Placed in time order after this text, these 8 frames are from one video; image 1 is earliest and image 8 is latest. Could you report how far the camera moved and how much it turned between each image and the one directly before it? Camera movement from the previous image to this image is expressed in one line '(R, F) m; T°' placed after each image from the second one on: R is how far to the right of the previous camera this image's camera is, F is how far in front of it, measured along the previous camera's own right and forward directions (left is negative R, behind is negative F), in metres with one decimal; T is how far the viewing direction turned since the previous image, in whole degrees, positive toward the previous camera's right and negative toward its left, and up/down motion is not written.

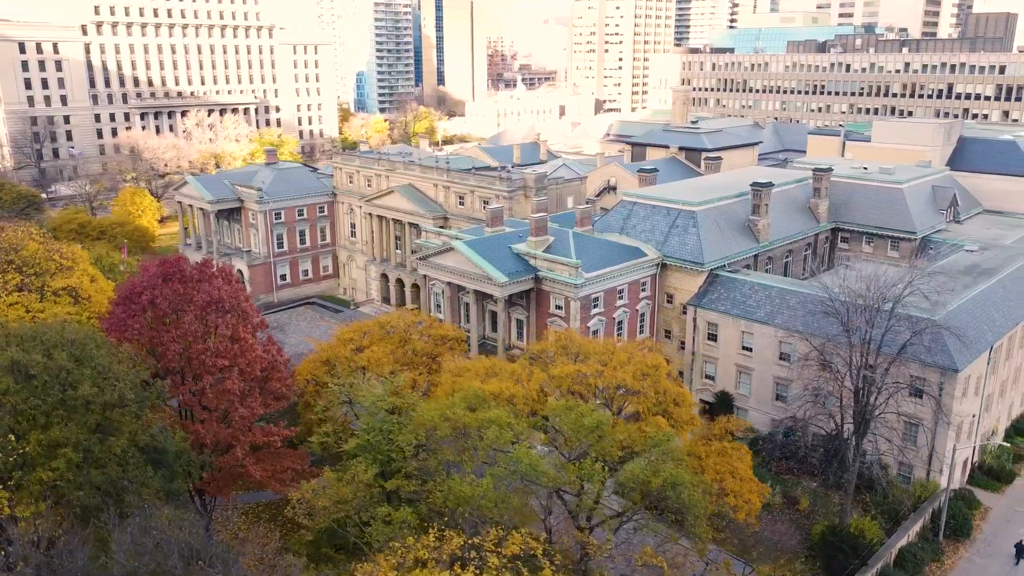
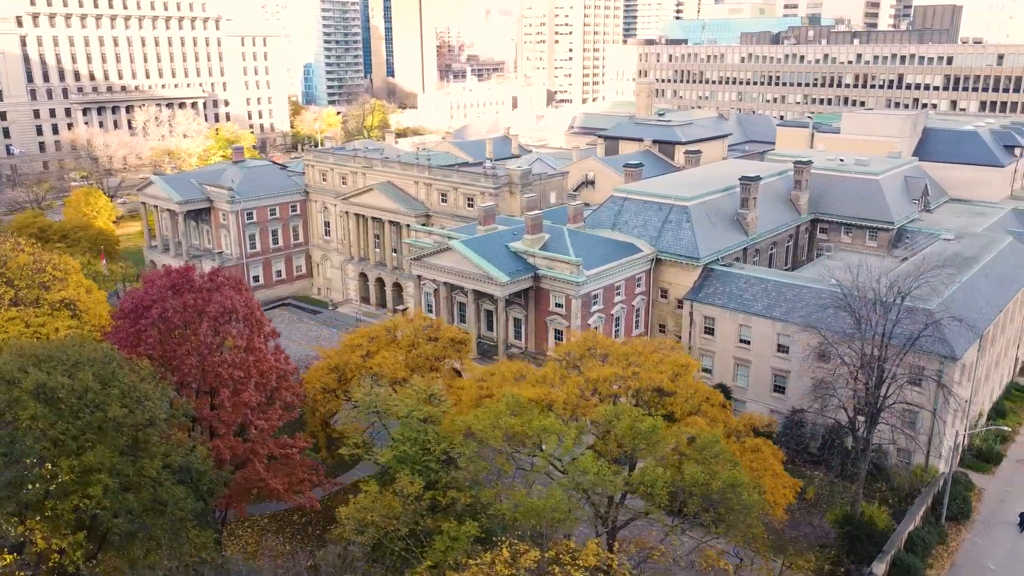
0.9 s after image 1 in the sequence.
(-3.4, +0.5) m; +4°
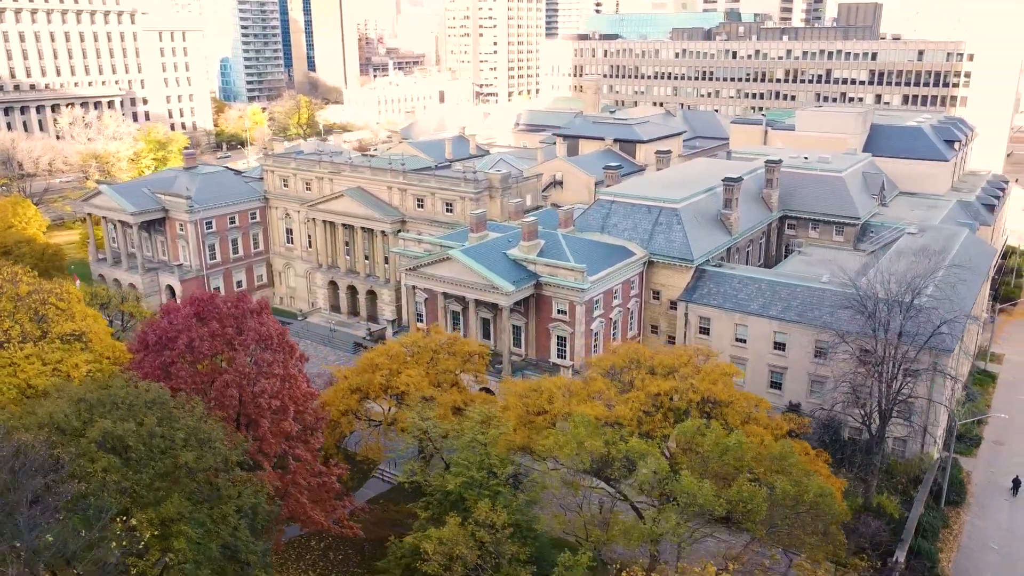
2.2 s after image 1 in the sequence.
(-5.5, +0.6) m; +6°
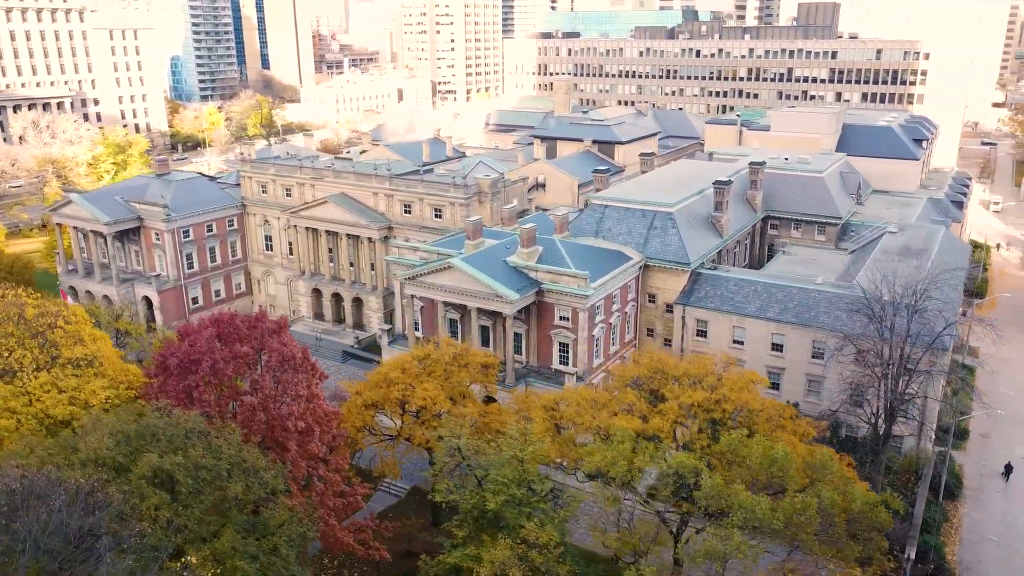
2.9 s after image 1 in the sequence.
(-3.1, +0.3) m; +3°
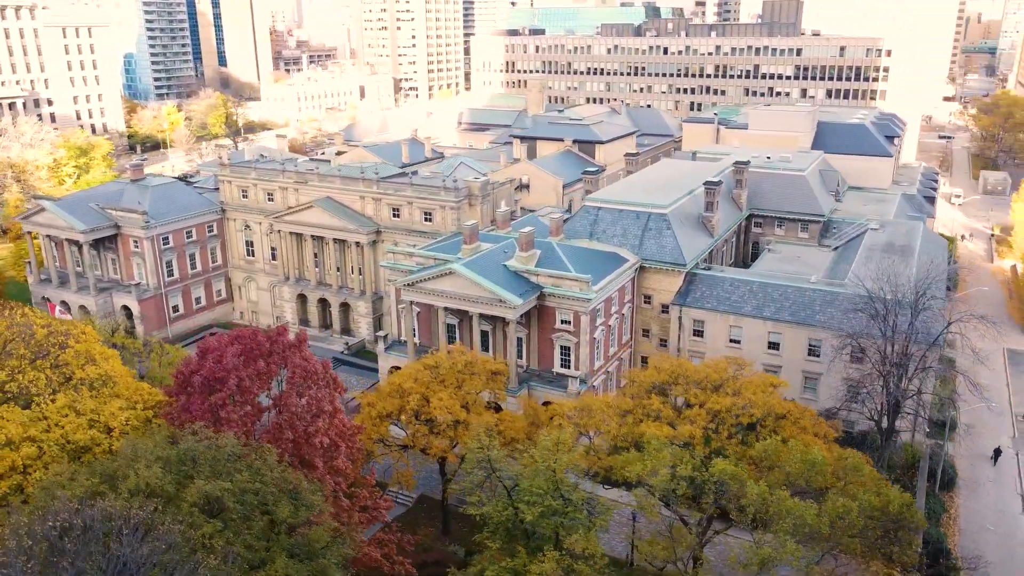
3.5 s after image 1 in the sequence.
(-2.8, +0.2) m; +3°
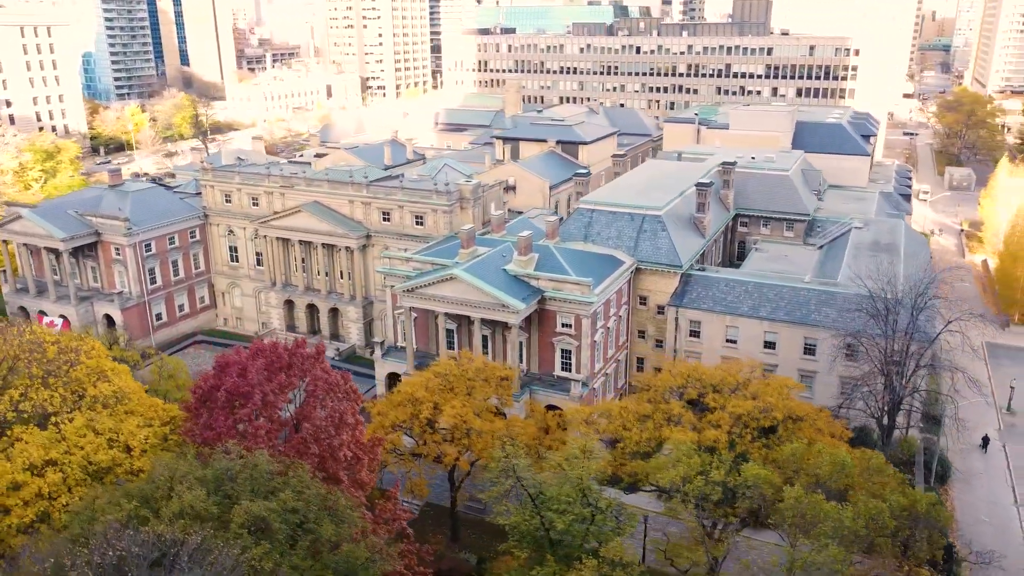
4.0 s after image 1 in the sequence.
(-2.4, +0.1) m; +3°
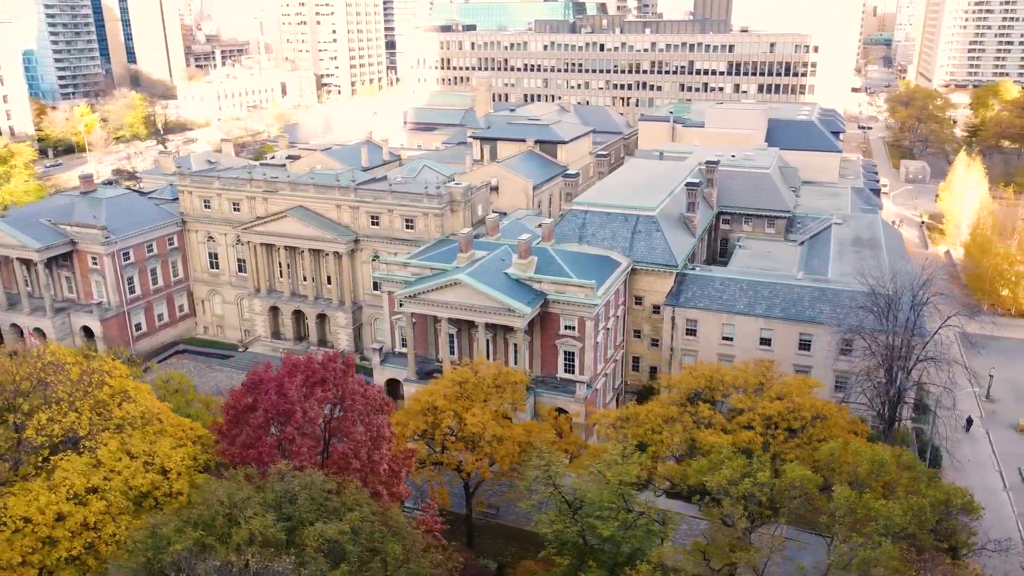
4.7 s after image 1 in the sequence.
(-3.3, +0.1) m; +3°
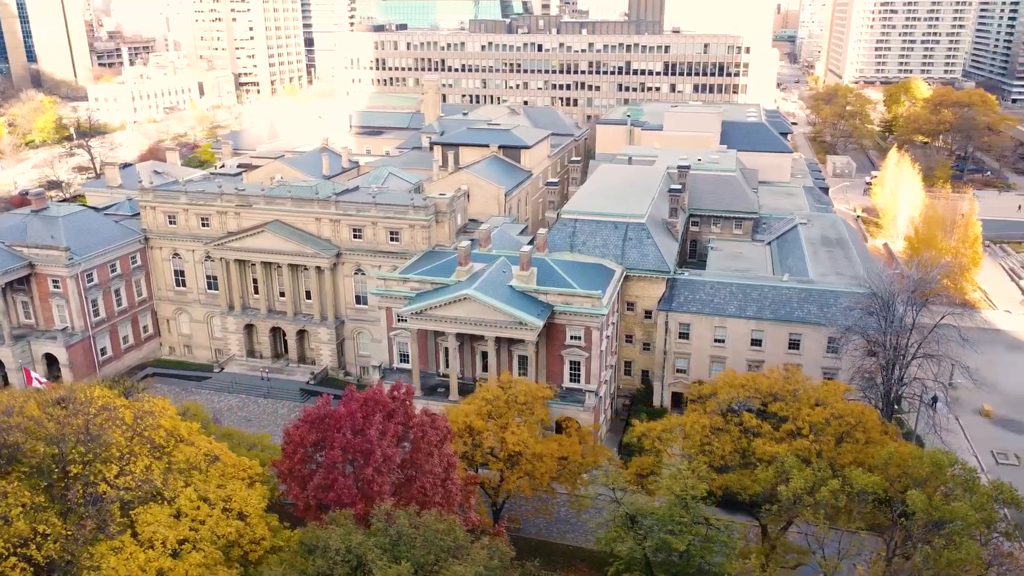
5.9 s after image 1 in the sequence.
(-5.9, +0.1) m; +6°
